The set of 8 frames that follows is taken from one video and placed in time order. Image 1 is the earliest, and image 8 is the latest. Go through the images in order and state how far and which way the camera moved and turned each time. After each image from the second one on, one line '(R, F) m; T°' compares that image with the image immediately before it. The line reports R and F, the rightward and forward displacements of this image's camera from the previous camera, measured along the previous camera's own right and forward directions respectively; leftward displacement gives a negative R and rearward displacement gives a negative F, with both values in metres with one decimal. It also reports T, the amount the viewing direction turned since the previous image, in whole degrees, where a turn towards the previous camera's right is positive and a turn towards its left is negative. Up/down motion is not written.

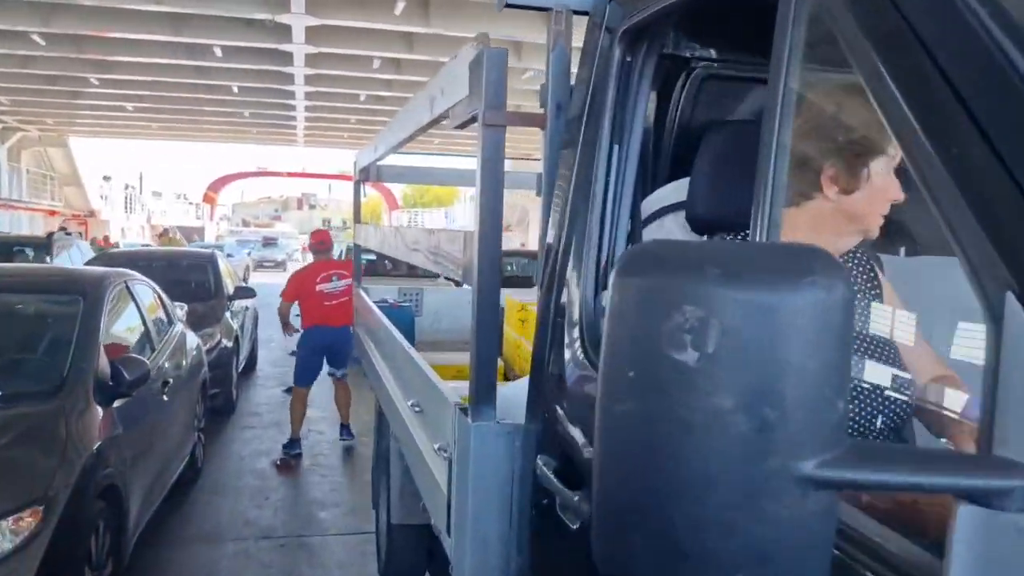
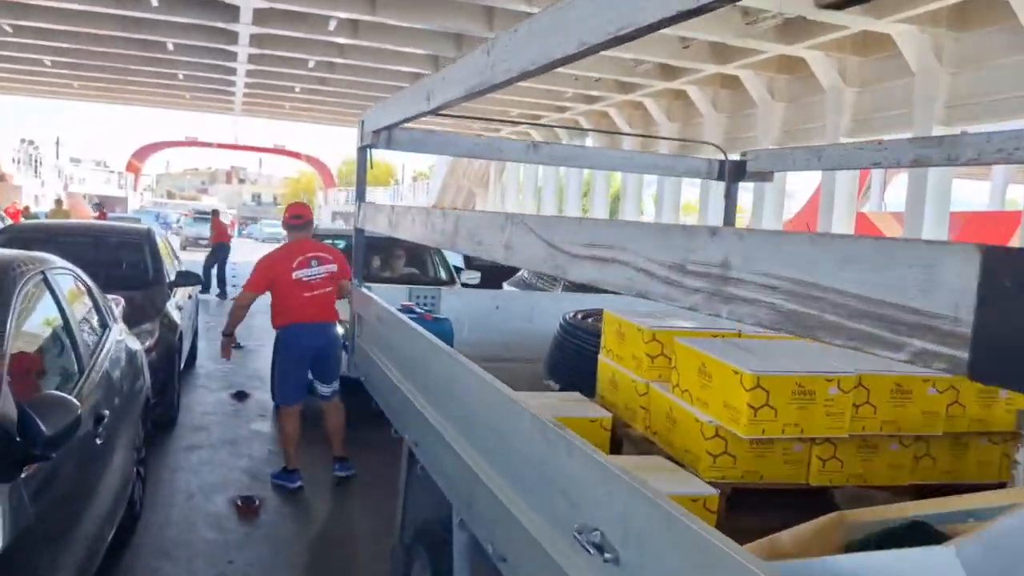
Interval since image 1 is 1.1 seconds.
(-0.6, +1.3) m; +5°
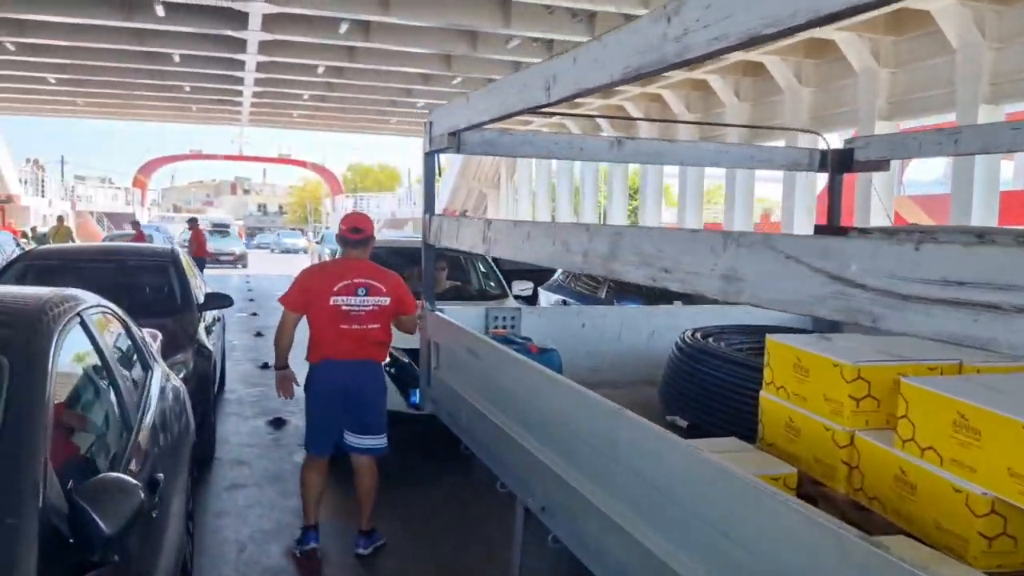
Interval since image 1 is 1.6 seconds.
(-0.4, +0.6) m; 0°
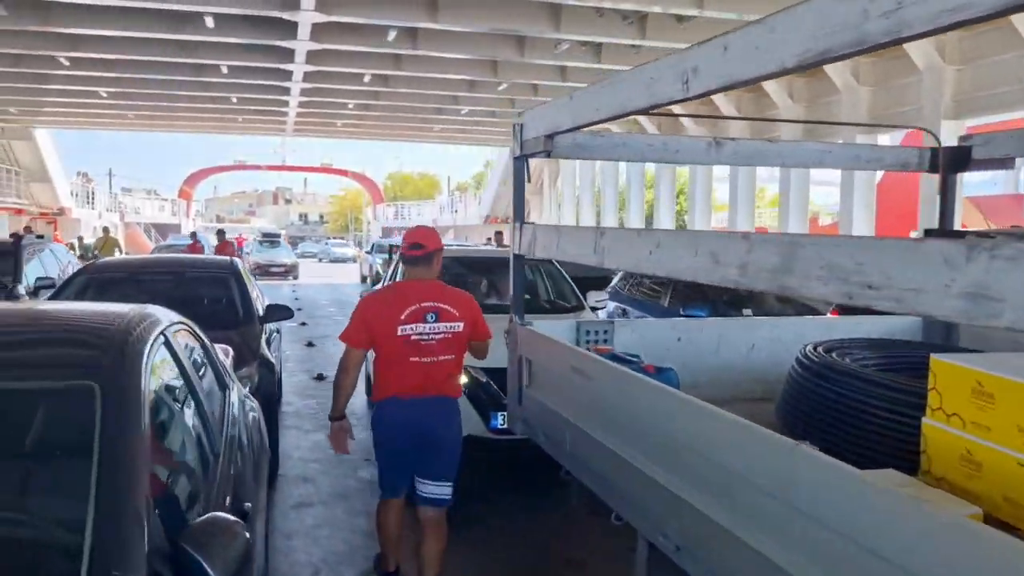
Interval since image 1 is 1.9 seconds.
(-0.3, +0.2) m; -3°
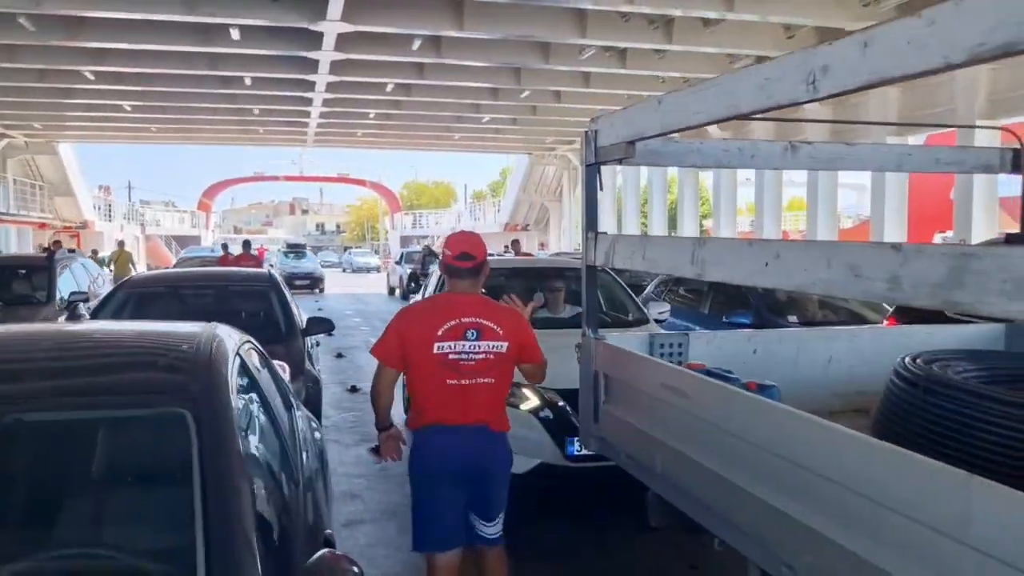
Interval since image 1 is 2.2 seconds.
(-0.2, +0.1) m; -1°
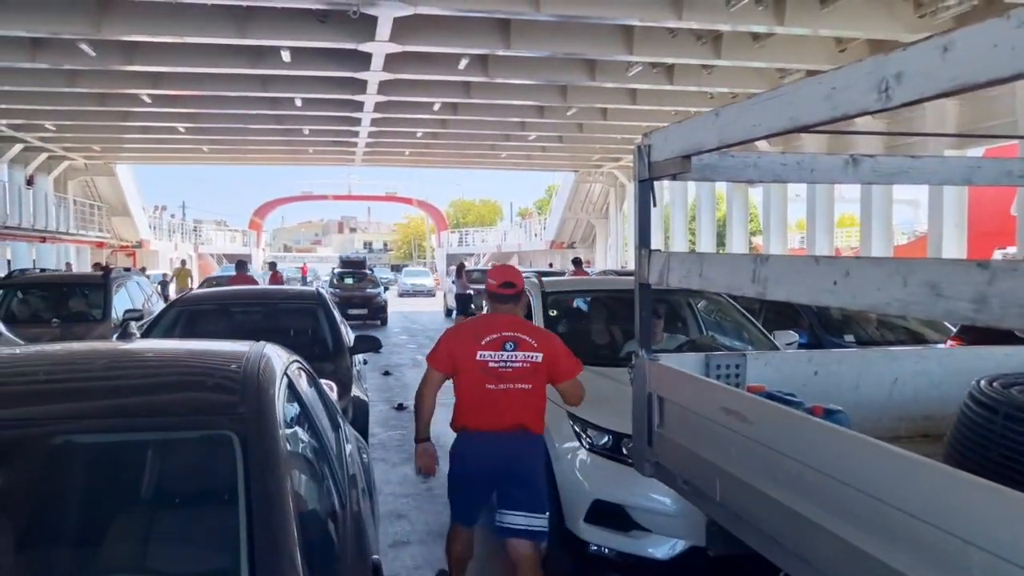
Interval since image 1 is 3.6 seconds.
(0.0, +0.1) m; -3°
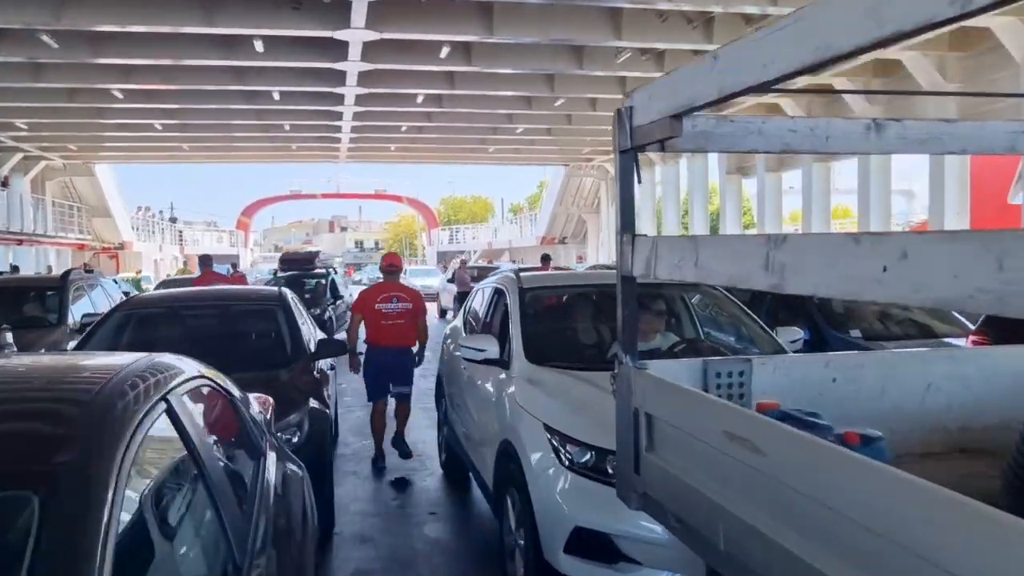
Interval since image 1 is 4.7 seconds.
(+0.1, +0.6) m; 0°
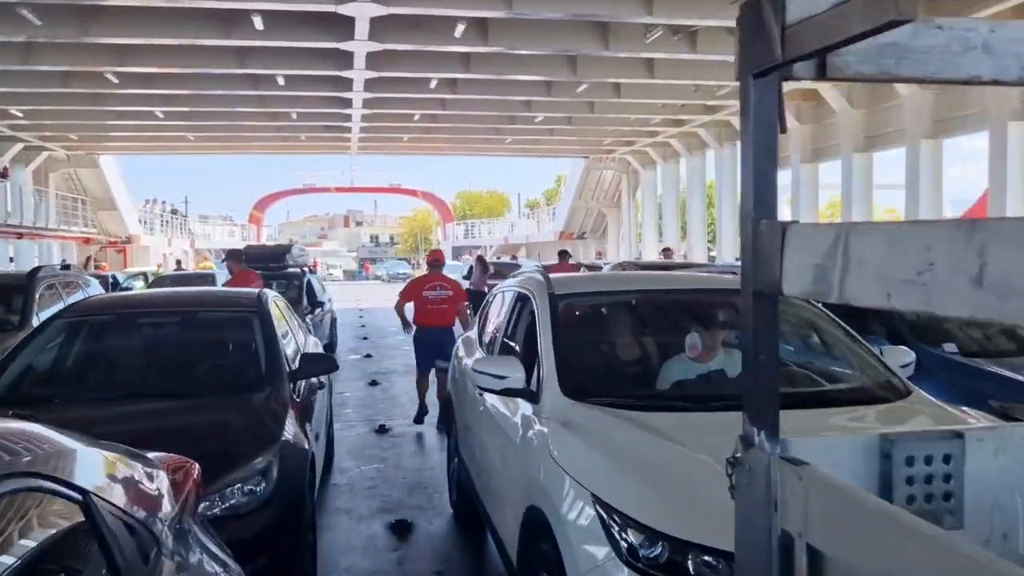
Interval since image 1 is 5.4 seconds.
(-0.1, +1.2) m; -1°
